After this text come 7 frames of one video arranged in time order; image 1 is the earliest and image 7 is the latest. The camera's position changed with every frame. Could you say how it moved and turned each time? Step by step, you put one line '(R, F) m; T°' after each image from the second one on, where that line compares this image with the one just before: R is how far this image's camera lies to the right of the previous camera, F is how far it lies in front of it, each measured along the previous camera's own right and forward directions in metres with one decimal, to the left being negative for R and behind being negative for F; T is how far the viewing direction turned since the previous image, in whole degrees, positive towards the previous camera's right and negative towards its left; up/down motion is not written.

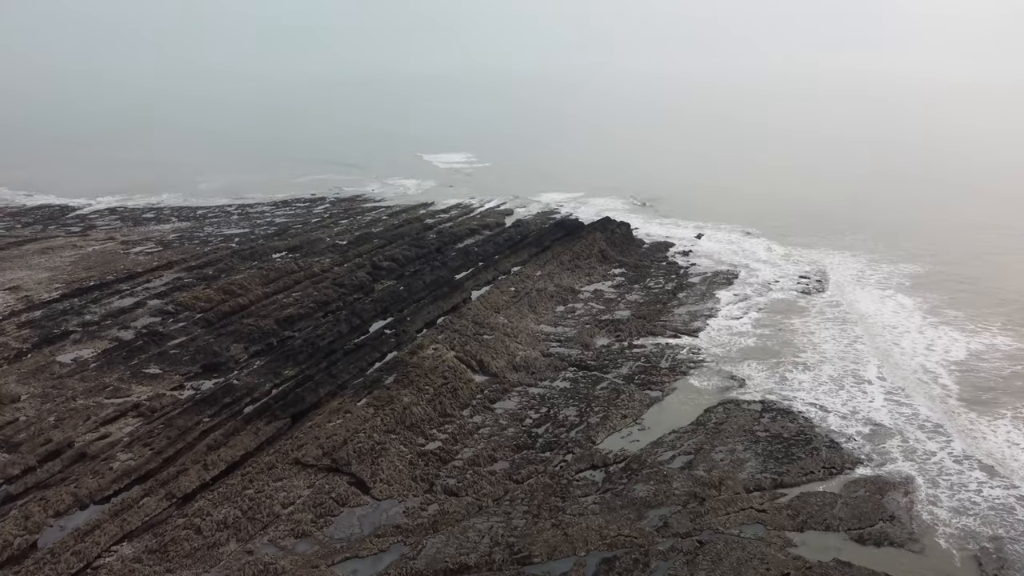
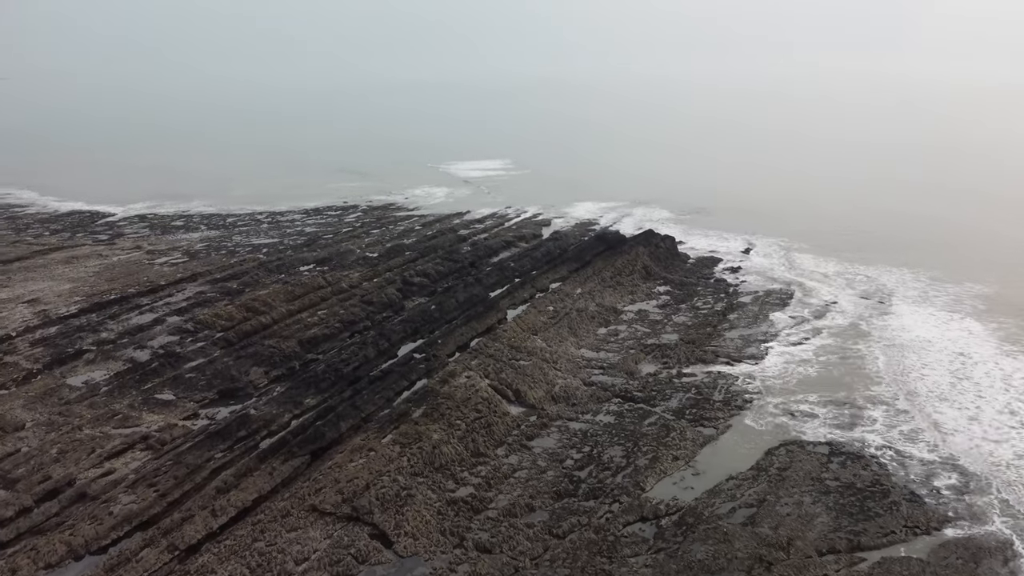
(-0.1, +0.8) m; -2°
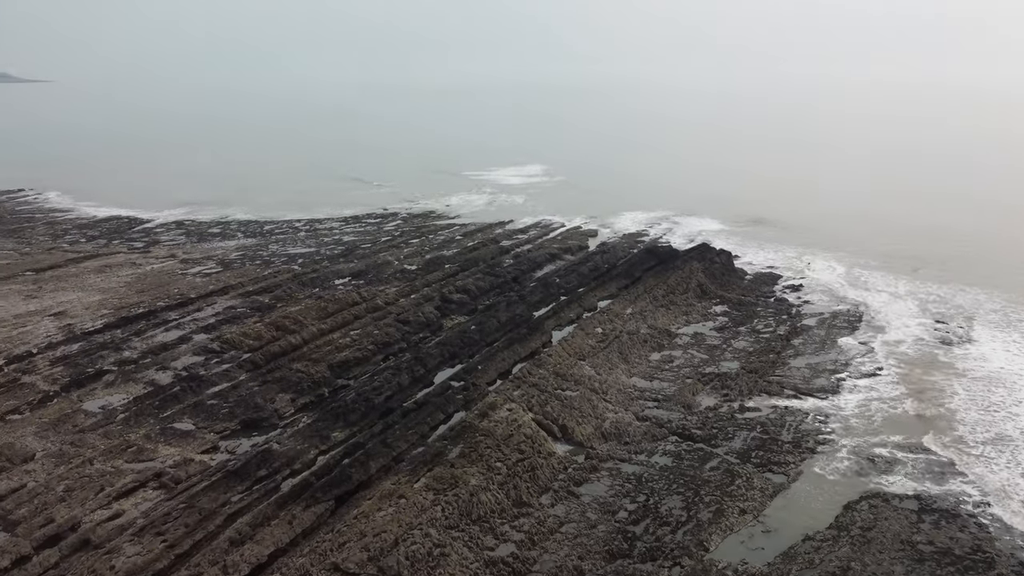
(-0.1, +0.8) m; -3°
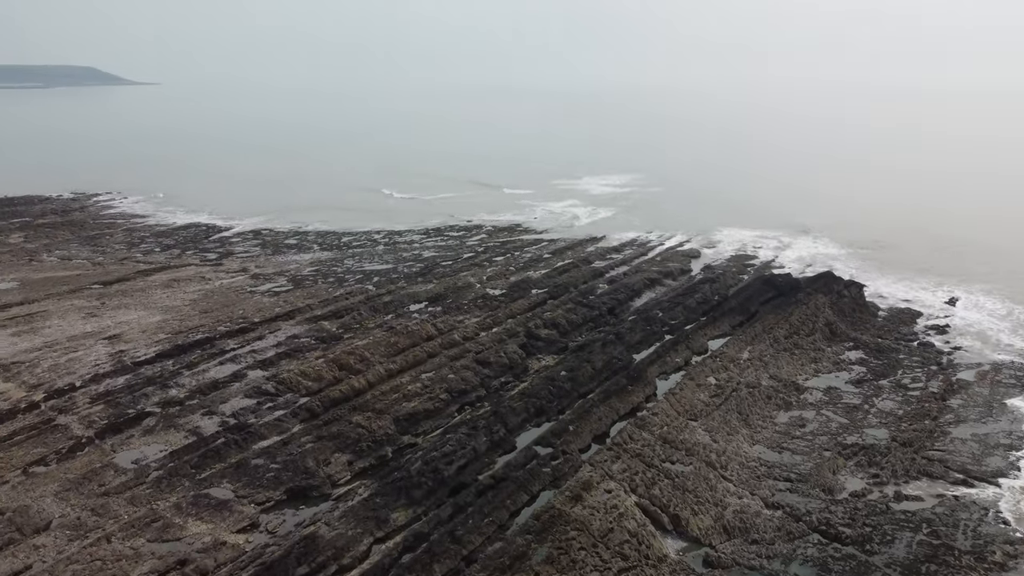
(-0.2, +1.6) m; -6°
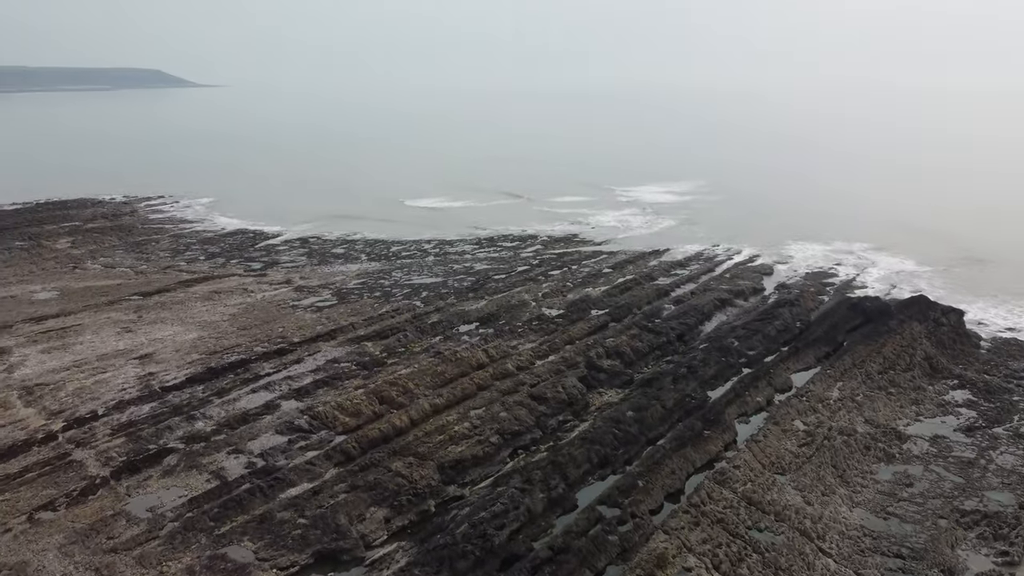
(-0.1, +1.0) m; -4°
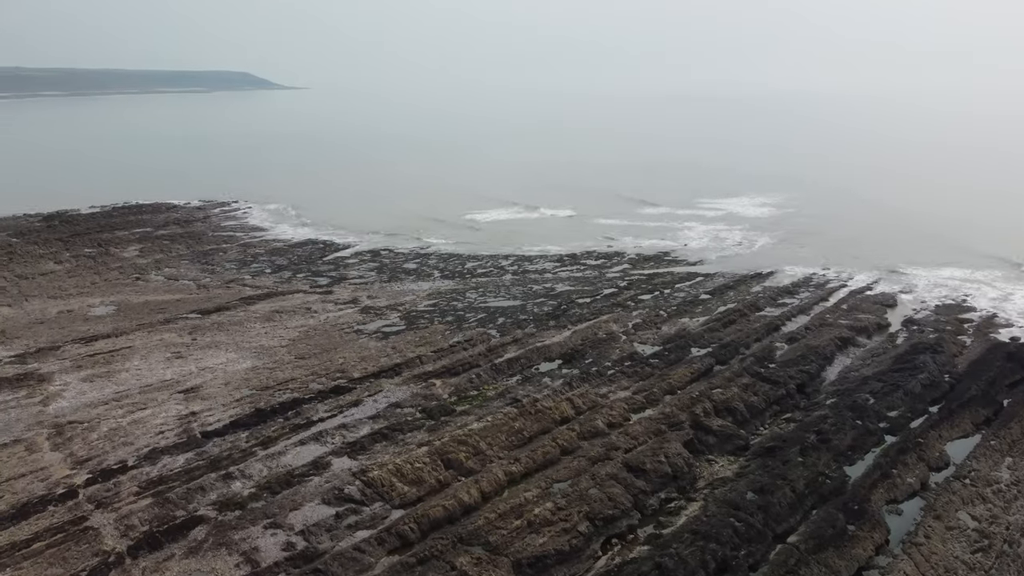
(-0.2, +1.5) m; -5°
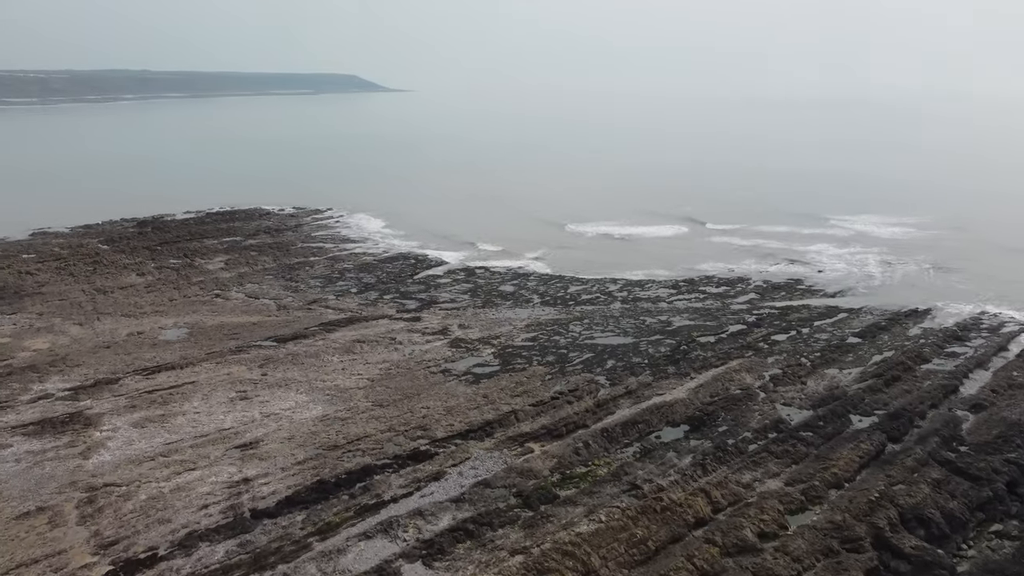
(-0.2, +1.8) m; -7°
